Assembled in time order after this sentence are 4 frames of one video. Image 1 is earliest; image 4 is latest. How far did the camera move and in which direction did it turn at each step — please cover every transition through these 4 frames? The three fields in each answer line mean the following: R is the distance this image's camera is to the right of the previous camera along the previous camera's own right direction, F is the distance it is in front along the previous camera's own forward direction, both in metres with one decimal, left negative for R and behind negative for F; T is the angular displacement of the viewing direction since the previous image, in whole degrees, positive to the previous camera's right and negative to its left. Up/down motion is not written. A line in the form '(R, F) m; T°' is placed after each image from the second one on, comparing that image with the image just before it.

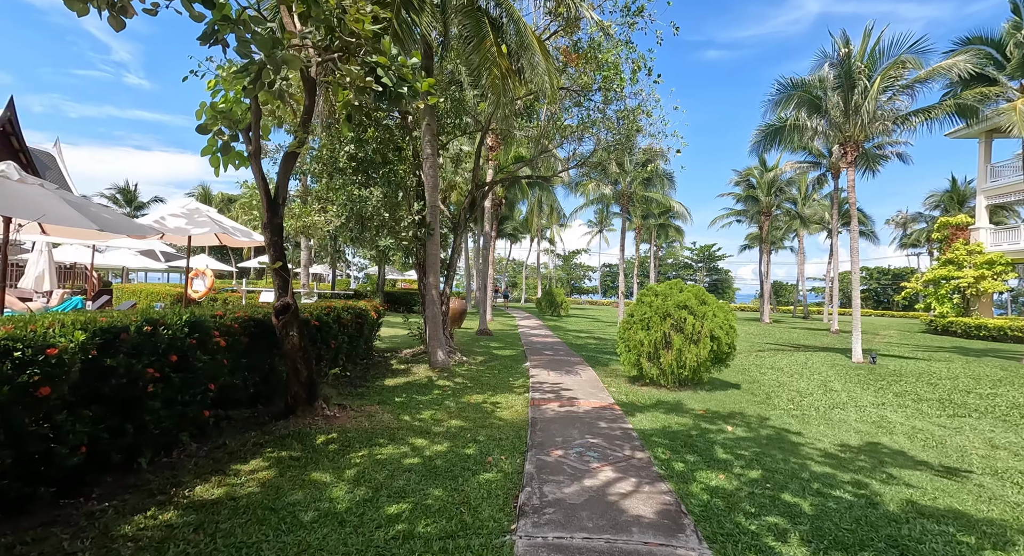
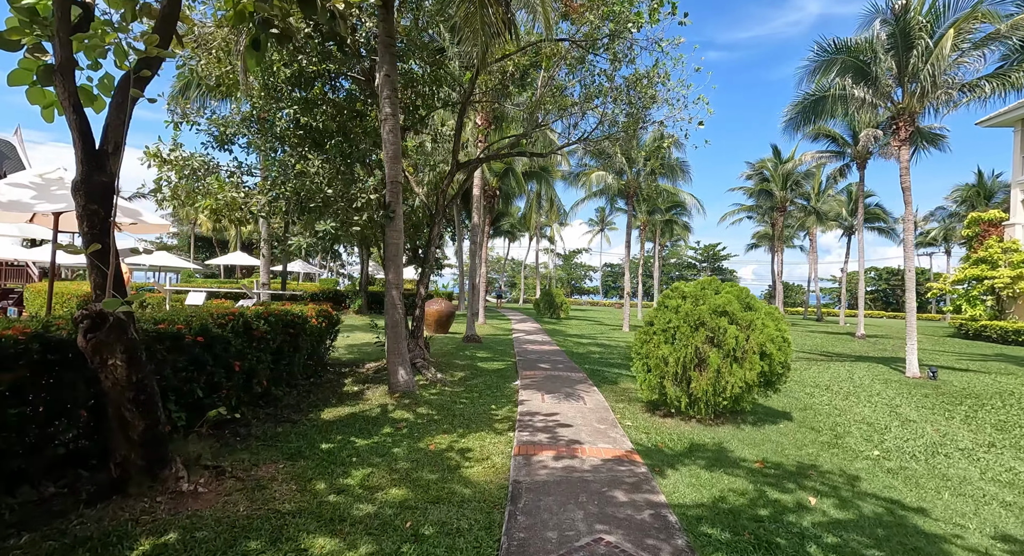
(+0.2, +1.9) m; 0°
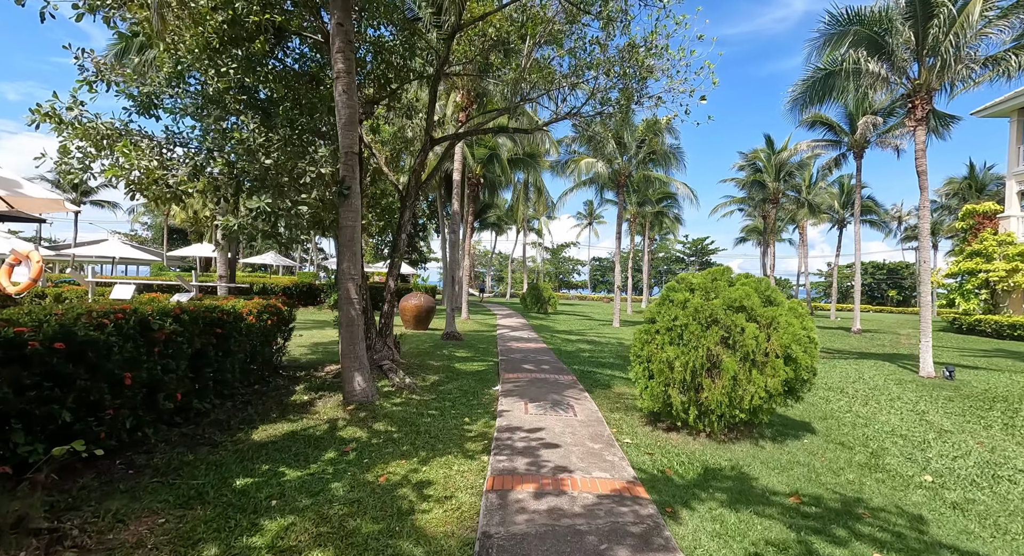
(+0.1, +1.0) m; +1°
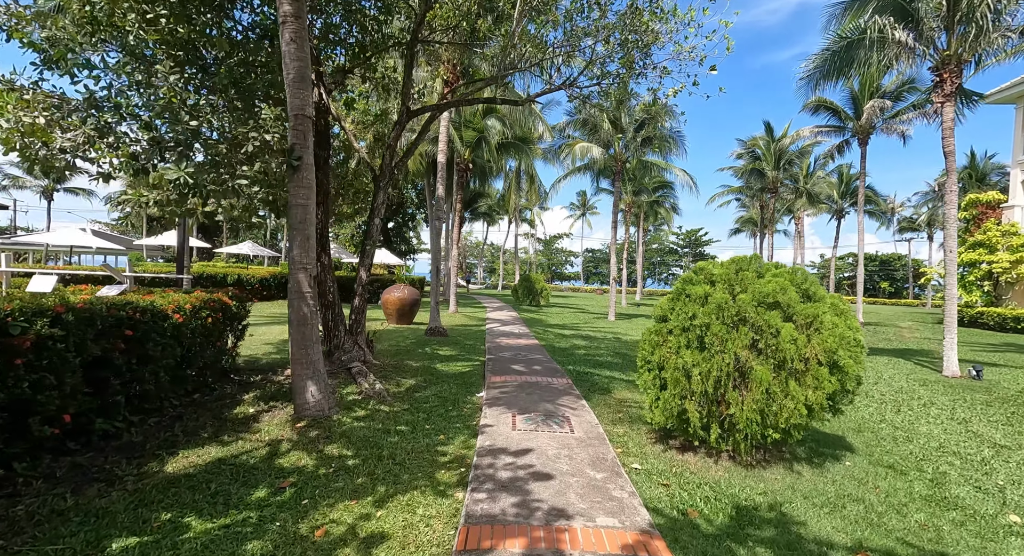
(+0.1, +0.9) m; +1°
